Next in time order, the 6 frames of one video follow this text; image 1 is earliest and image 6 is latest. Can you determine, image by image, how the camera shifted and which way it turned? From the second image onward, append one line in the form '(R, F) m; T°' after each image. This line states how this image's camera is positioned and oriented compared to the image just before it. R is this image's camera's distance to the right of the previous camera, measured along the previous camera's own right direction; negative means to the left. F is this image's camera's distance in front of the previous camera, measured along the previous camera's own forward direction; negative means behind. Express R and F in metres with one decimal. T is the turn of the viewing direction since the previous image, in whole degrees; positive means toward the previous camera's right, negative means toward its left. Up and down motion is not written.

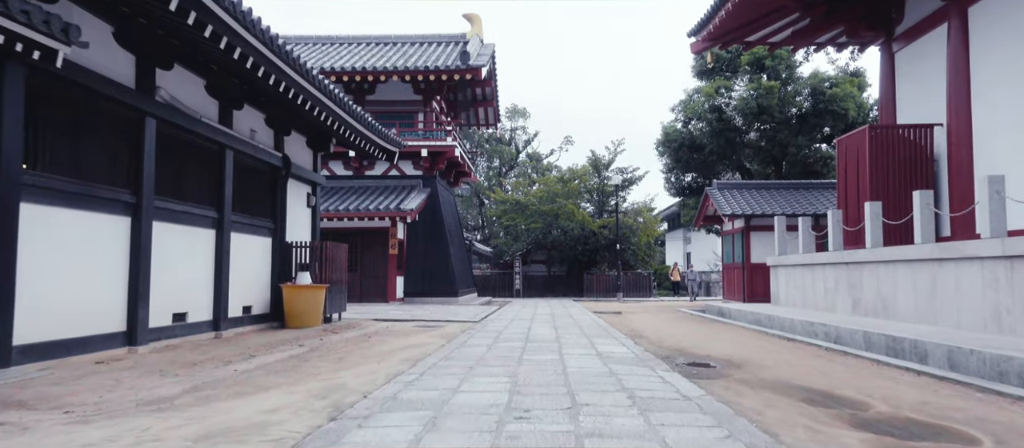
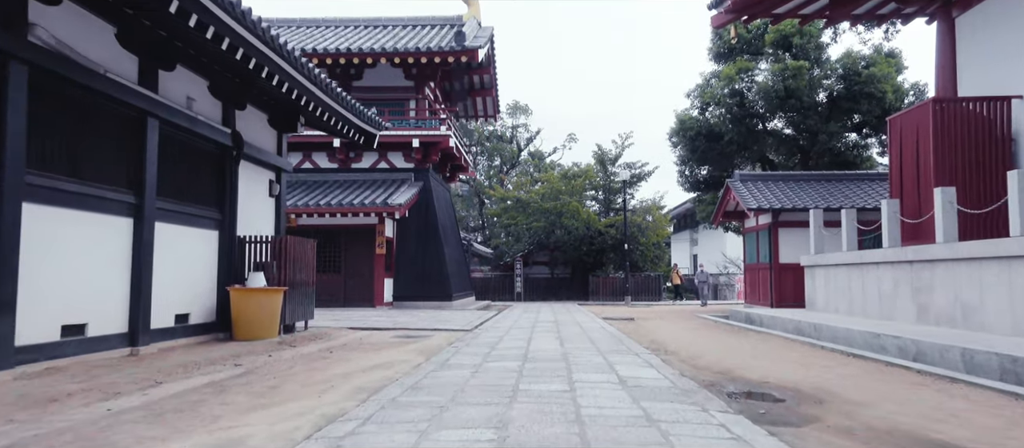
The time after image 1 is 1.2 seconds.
(+0.1, +1.7) m; 0°
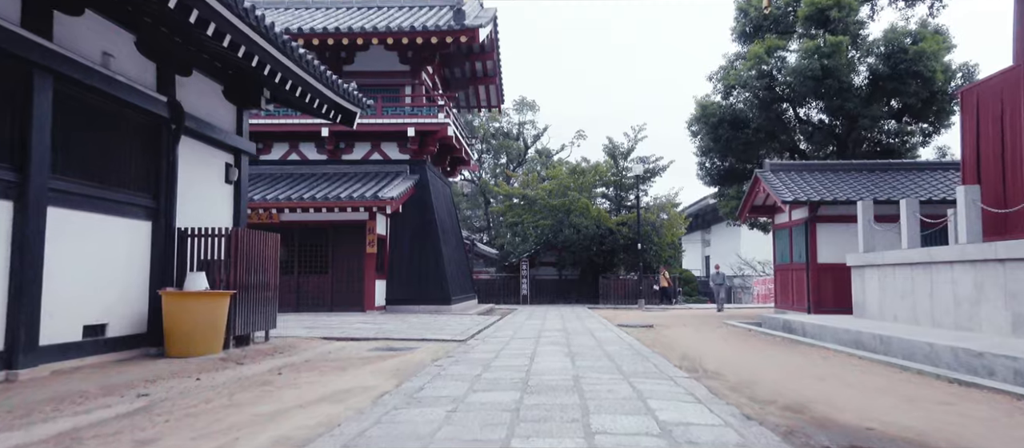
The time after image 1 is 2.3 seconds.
(+0.1, +1.6) m; -1°
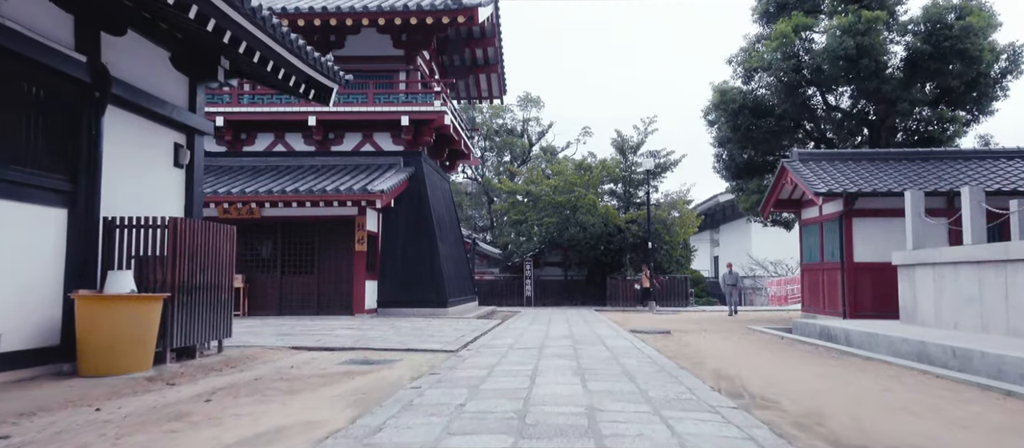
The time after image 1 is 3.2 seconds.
(+0.1, +1.3) m; 0°
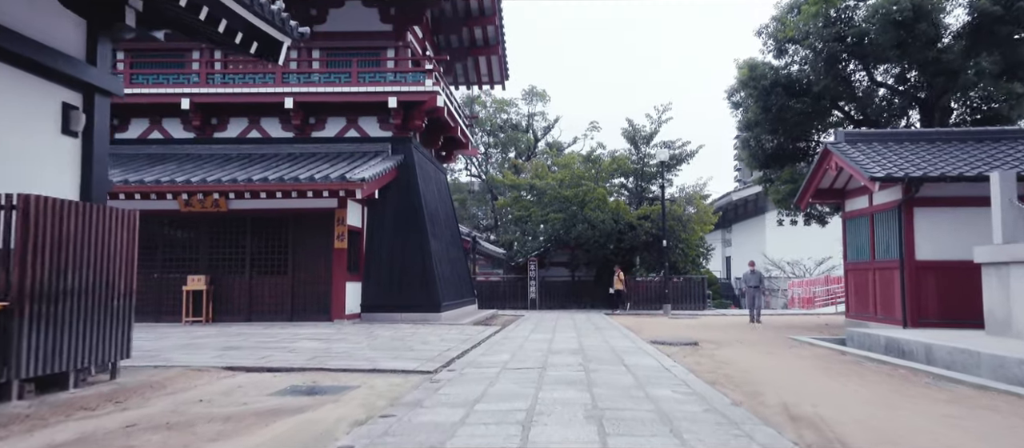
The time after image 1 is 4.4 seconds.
(+0.1, +1.7) m; -1°
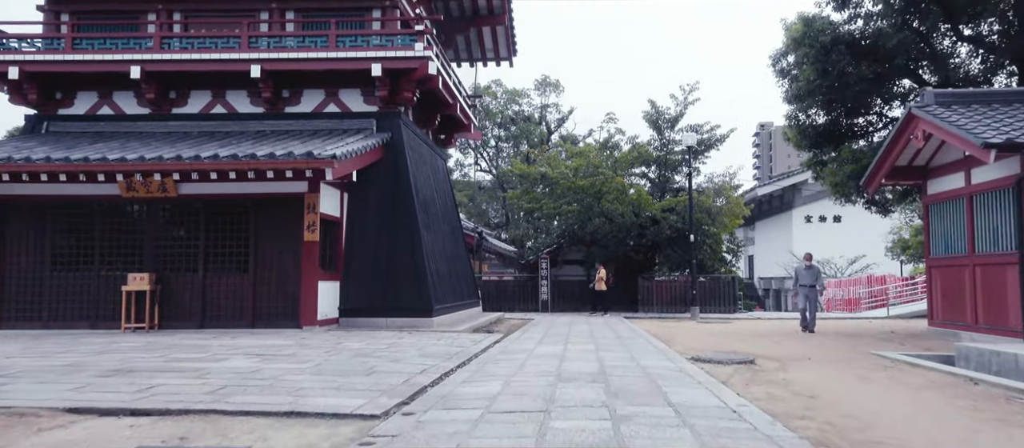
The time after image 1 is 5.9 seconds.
(+0.2, +2.1) m; -1°
